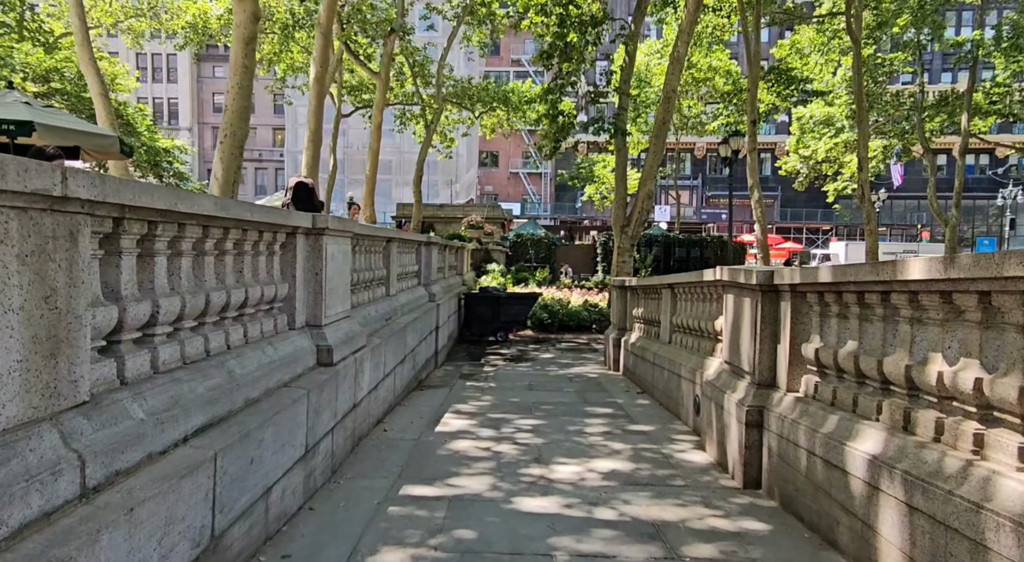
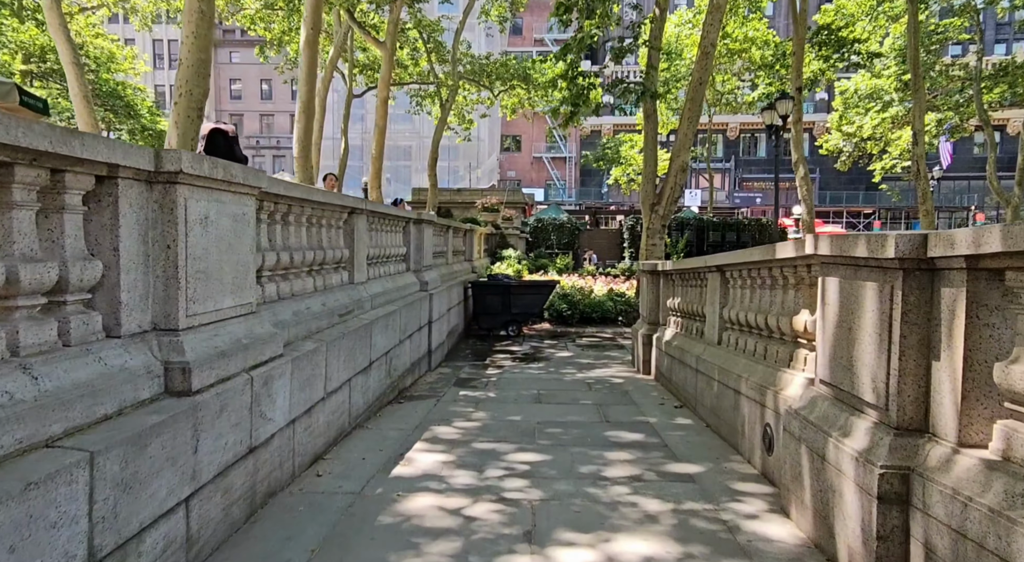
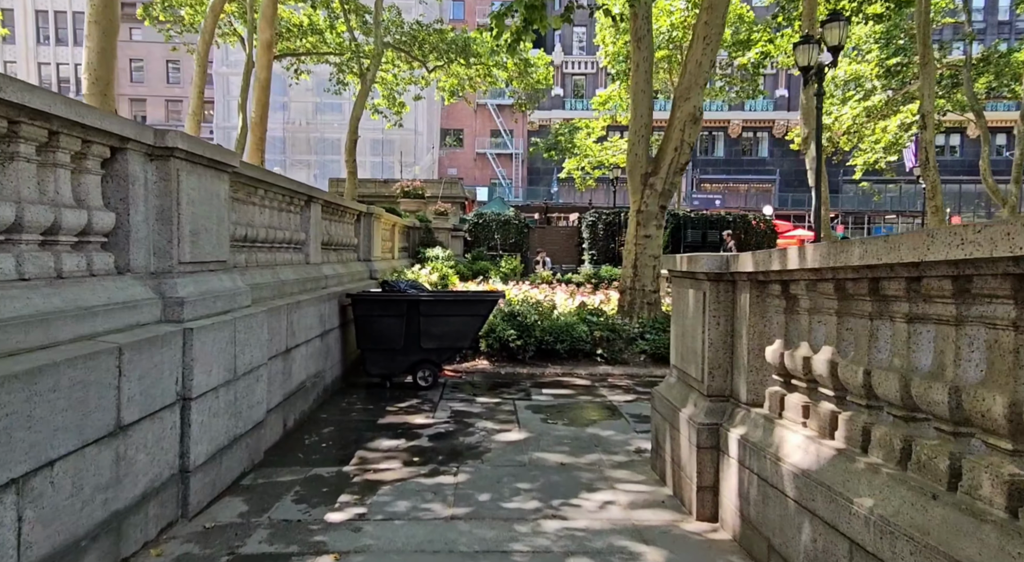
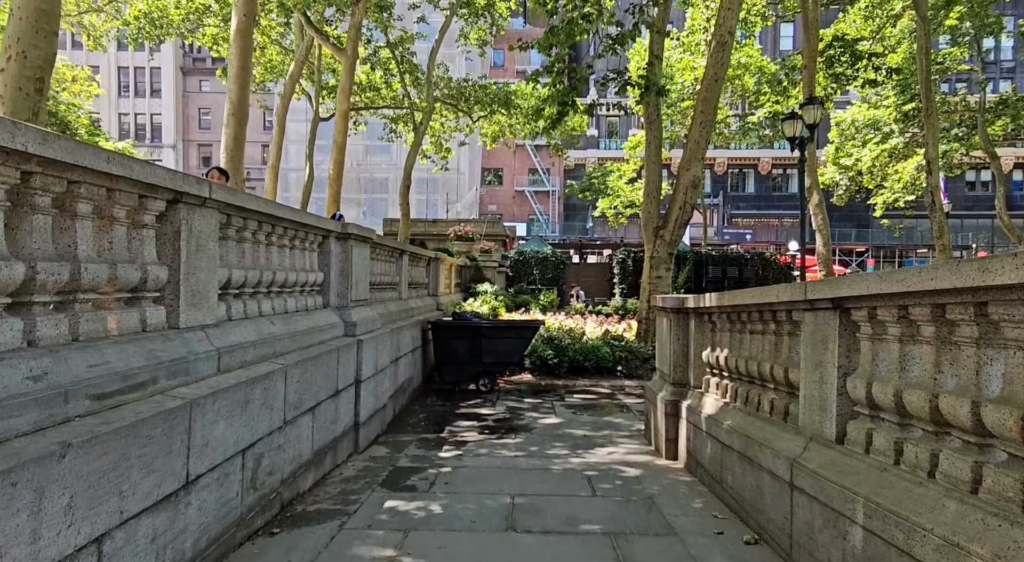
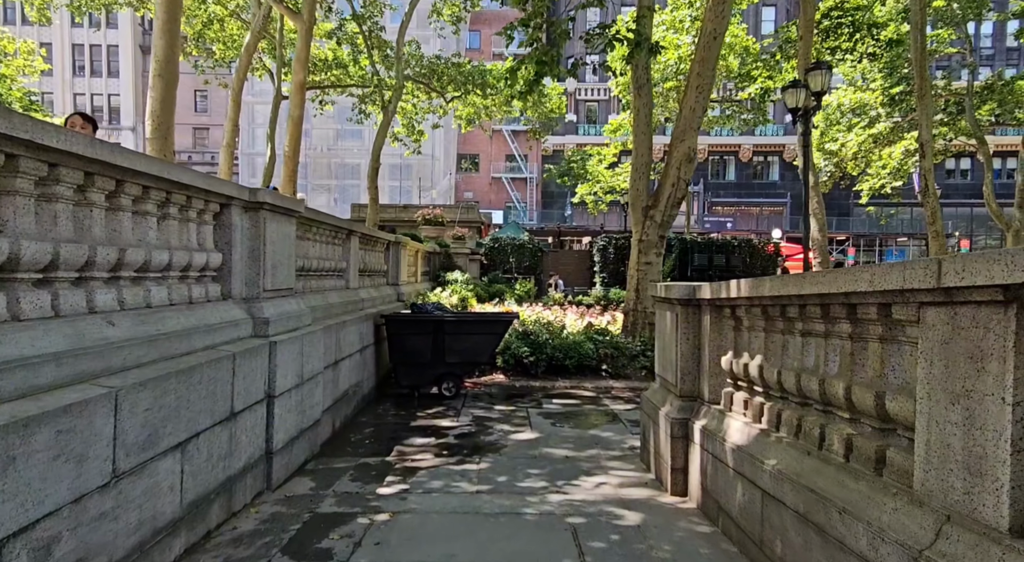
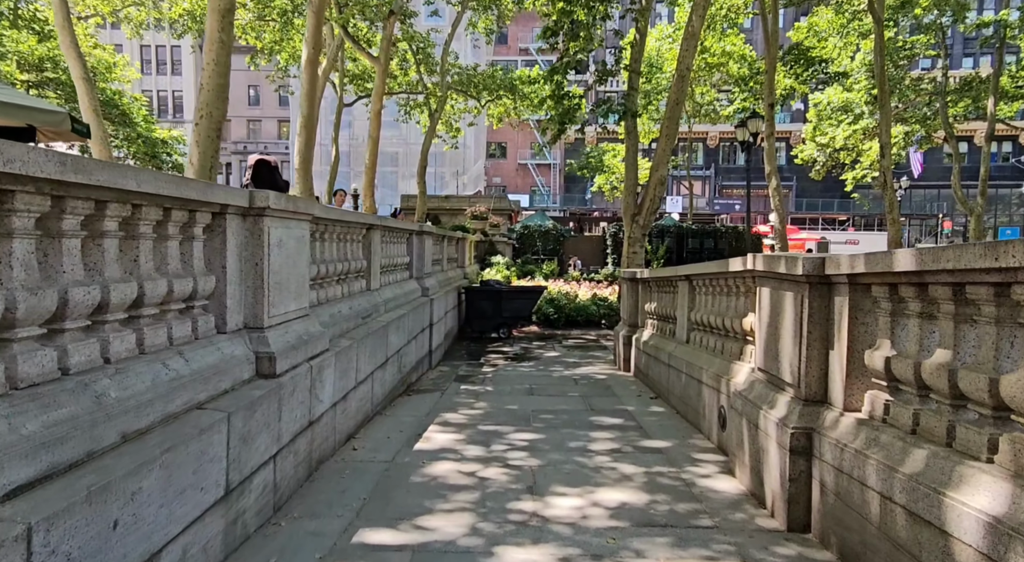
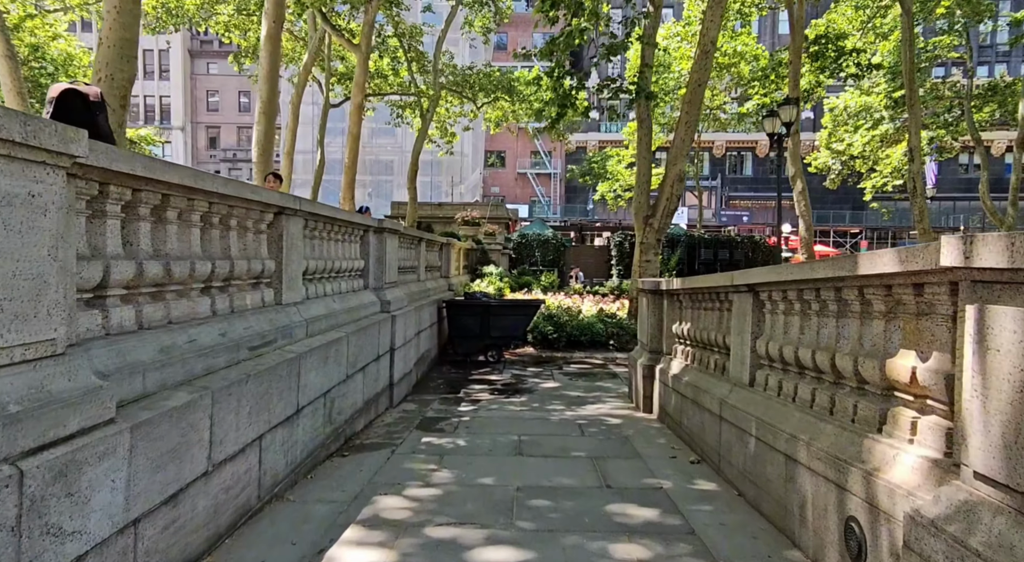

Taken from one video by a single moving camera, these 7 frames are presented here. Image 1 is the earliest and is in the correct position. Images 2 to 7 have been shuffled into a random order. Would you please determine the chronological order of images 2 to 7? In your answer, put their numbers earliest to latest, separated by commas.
6, 2, 7, 4, 5, 3
